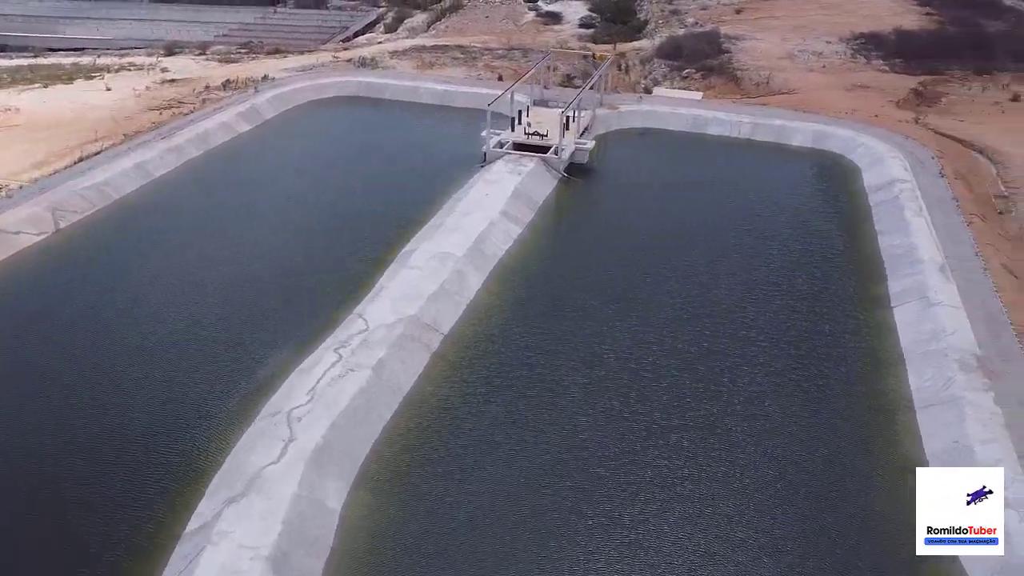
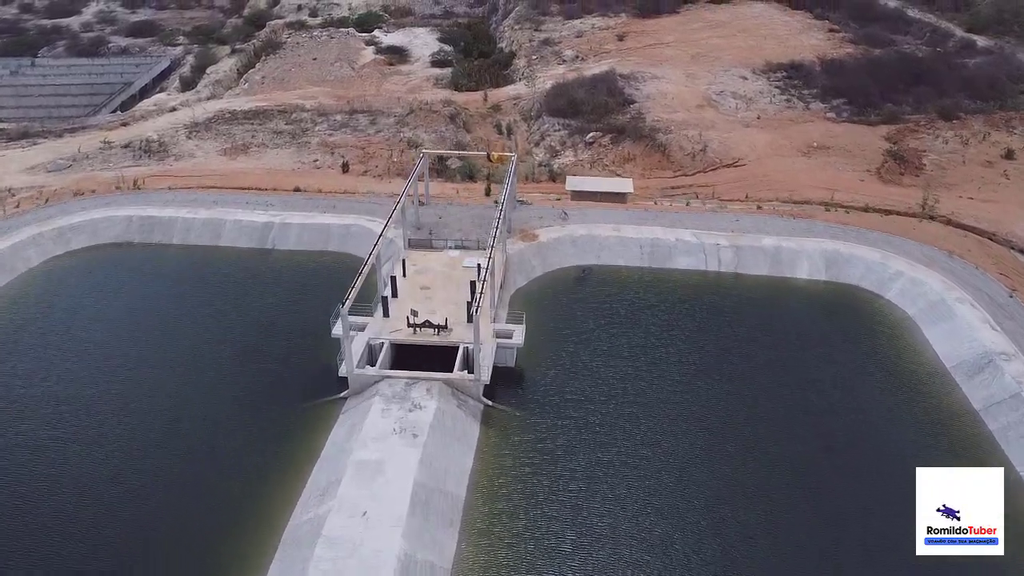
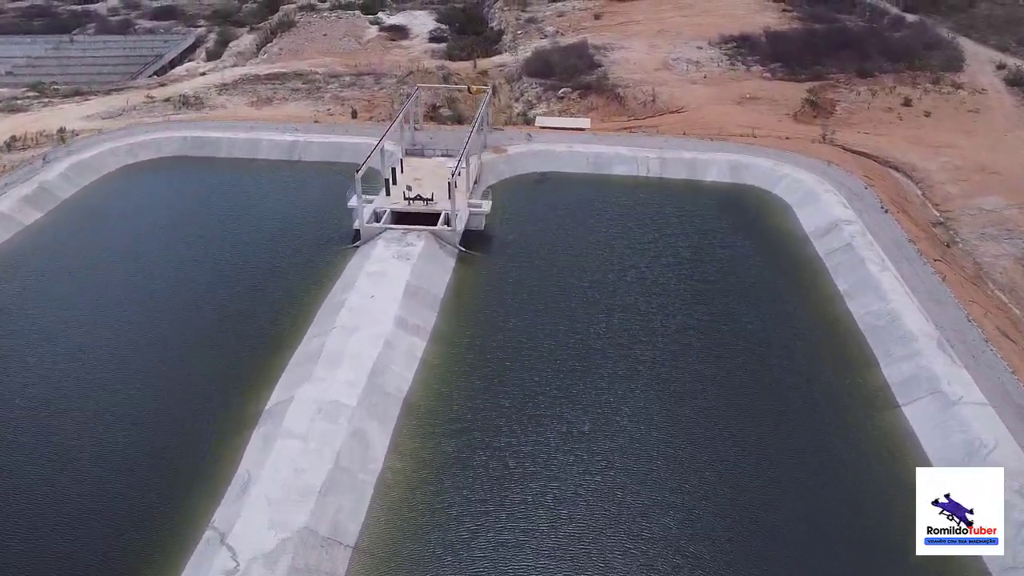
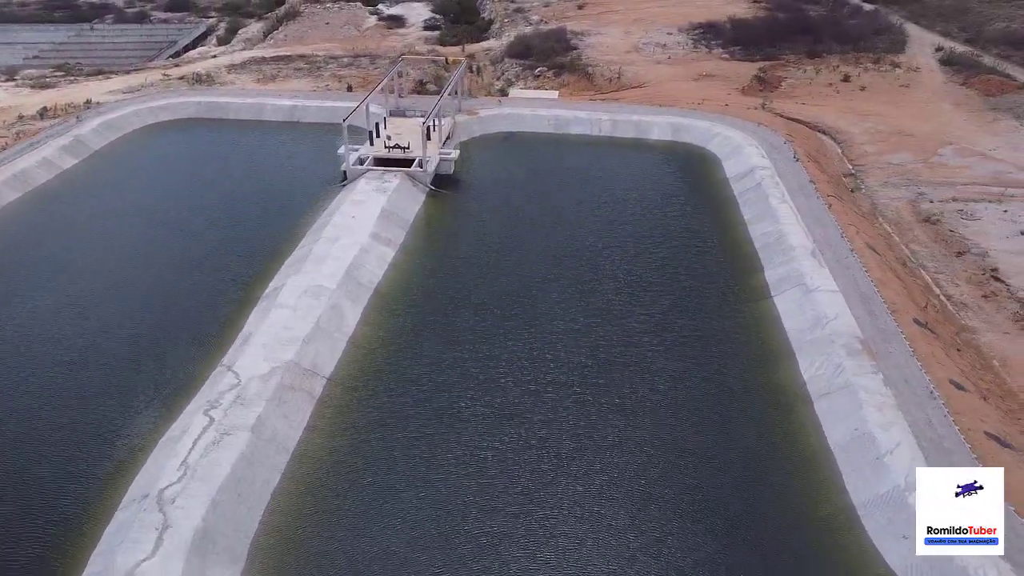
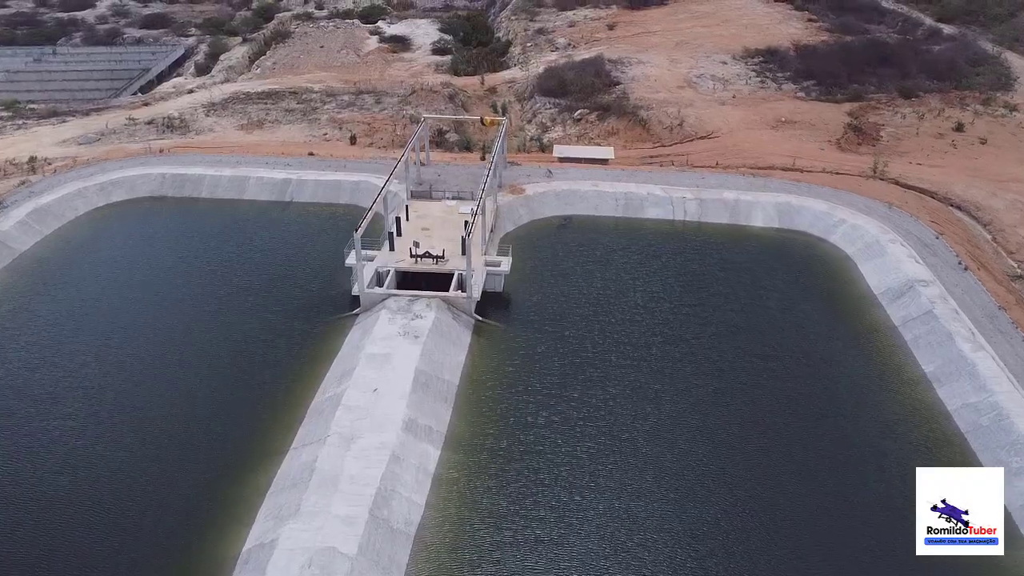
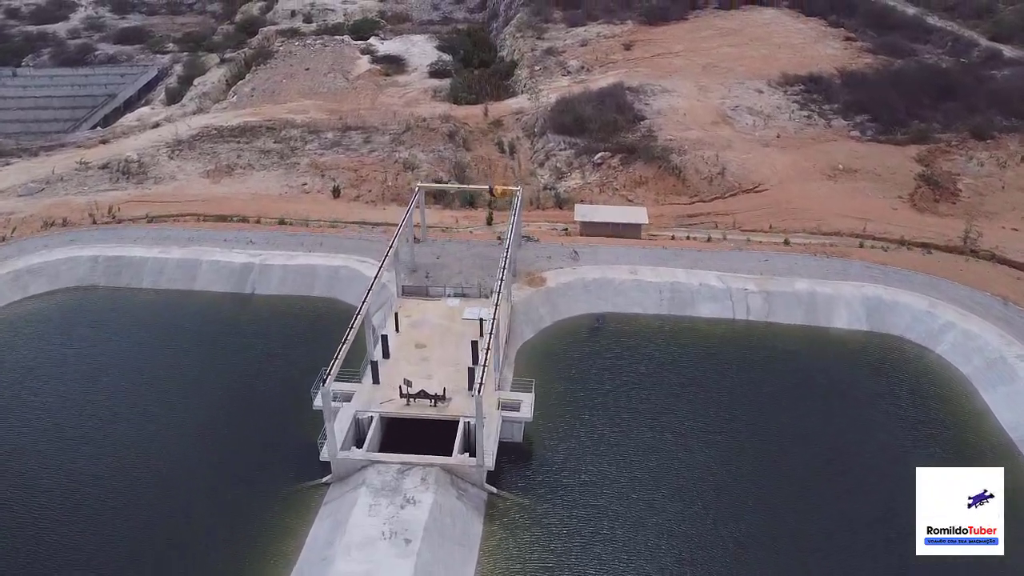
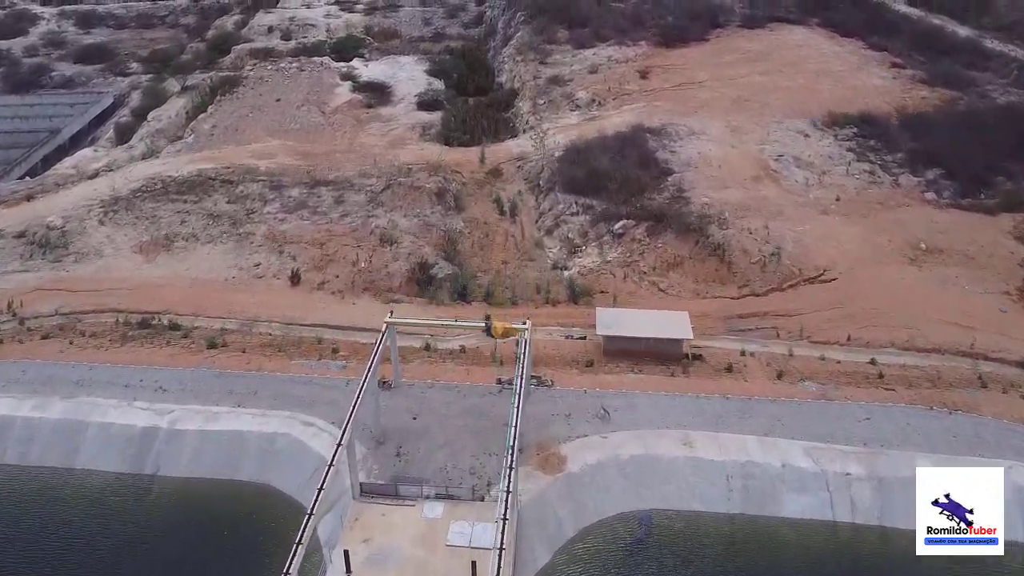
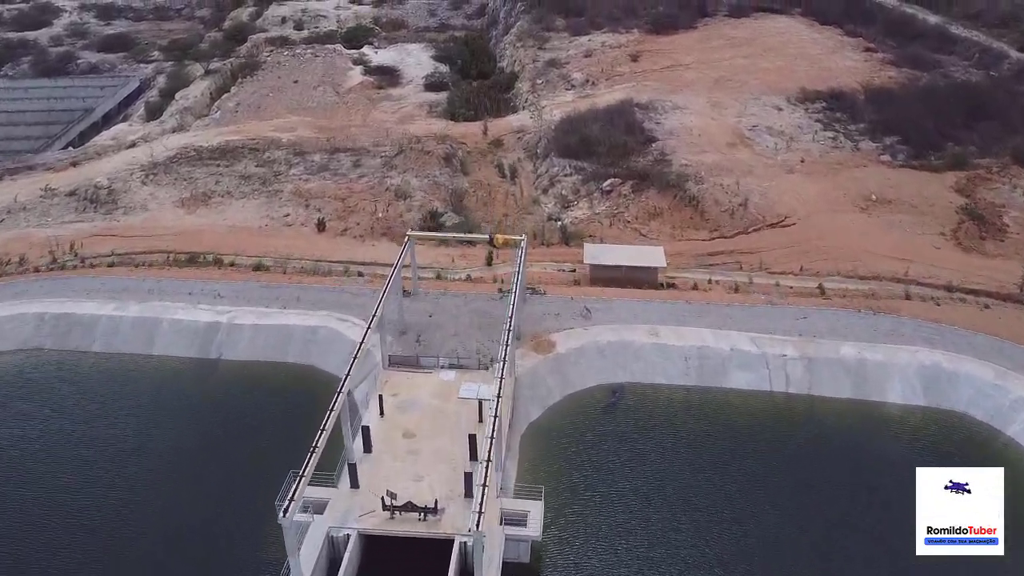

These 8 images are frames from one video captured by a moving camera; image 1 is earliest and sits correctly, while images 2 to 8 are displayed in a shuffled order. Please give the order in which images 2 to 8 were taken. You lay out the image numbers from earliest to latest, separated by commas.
4, 3, 5, 2, 6, 8, 7
